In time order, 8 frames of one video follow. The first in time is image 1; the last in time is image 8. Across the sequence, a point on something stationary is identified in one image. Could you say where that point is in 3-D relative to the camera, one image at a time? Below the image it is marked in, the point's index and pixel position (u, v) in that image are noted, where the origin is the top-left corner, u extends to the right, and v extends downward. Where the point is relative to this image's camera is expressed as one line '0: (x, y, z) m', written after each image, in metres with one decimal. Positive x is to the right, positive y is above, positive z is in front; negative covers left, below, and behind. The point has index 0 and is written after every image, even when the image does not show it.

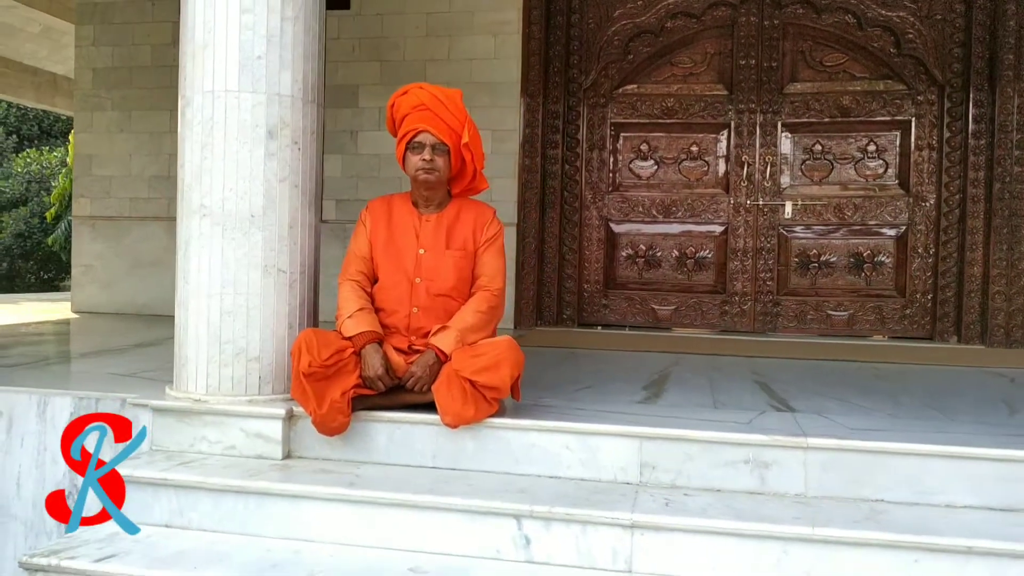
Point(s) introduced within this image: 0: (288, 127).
0: (-0.6, +0.4, +2.4) m
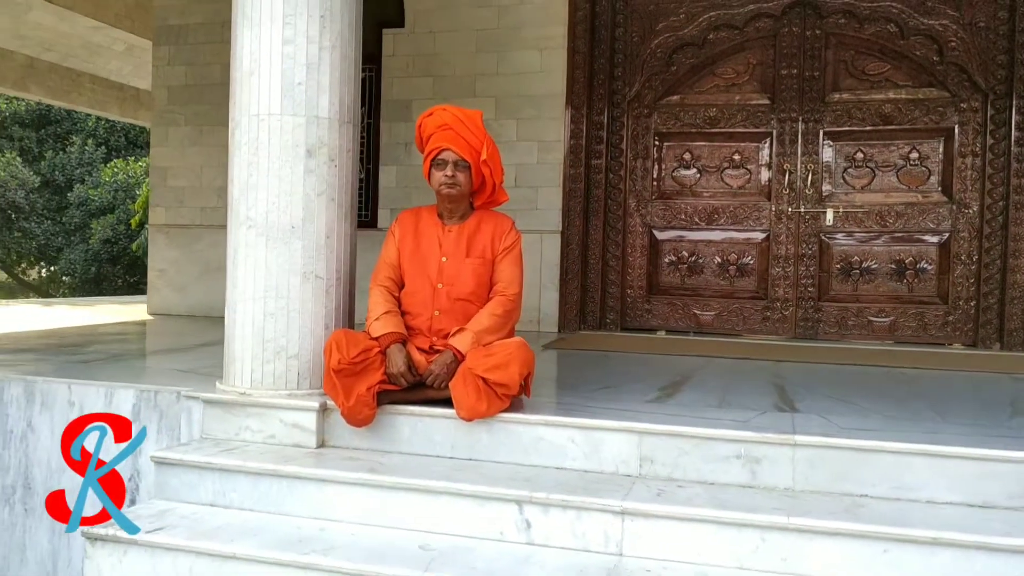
0: (-0.5, +0.4, +2.6) m
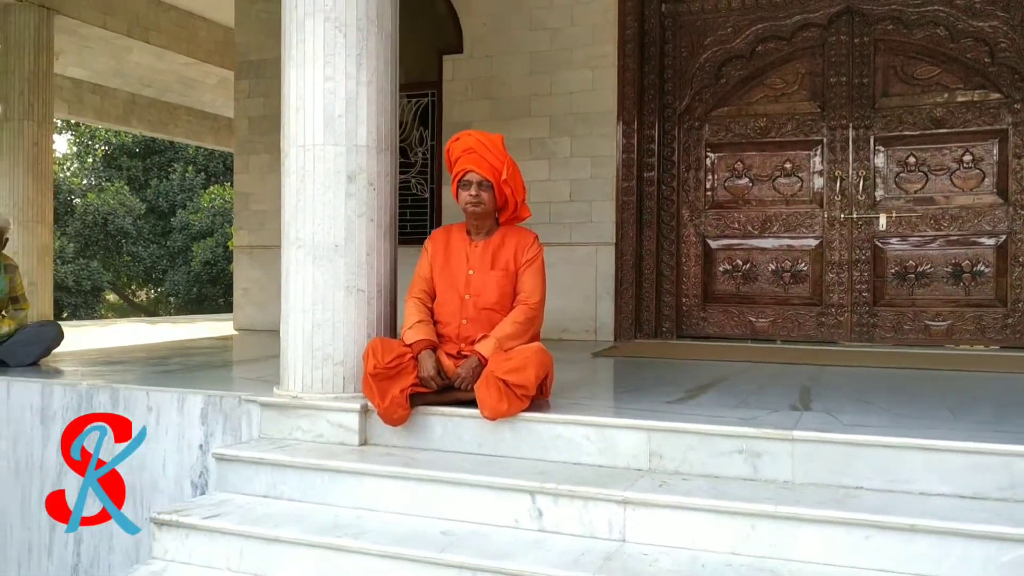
0: (-0.5, +0.4, +2.9) m
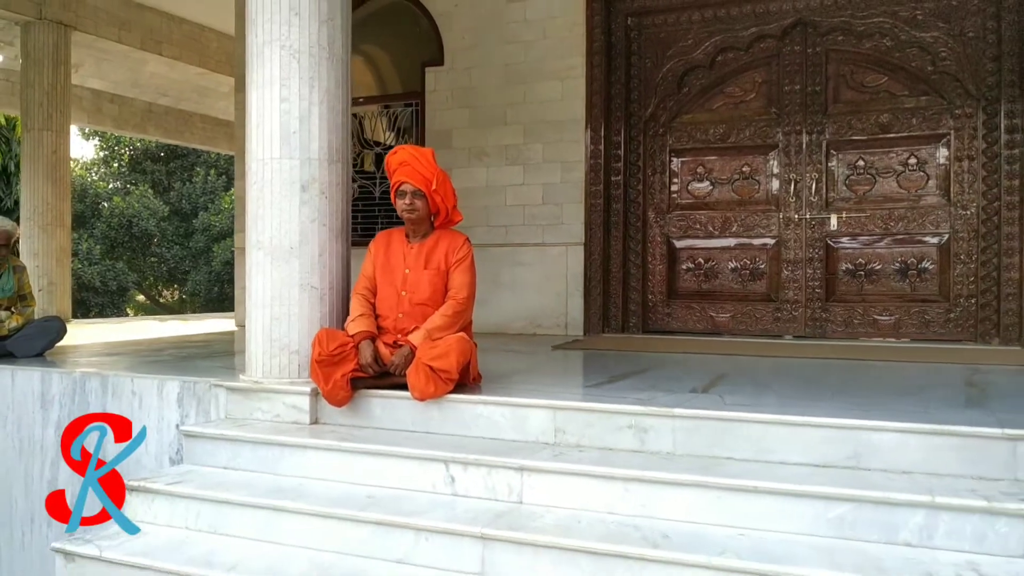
0: (-0.7, +0.4, +3.2) m
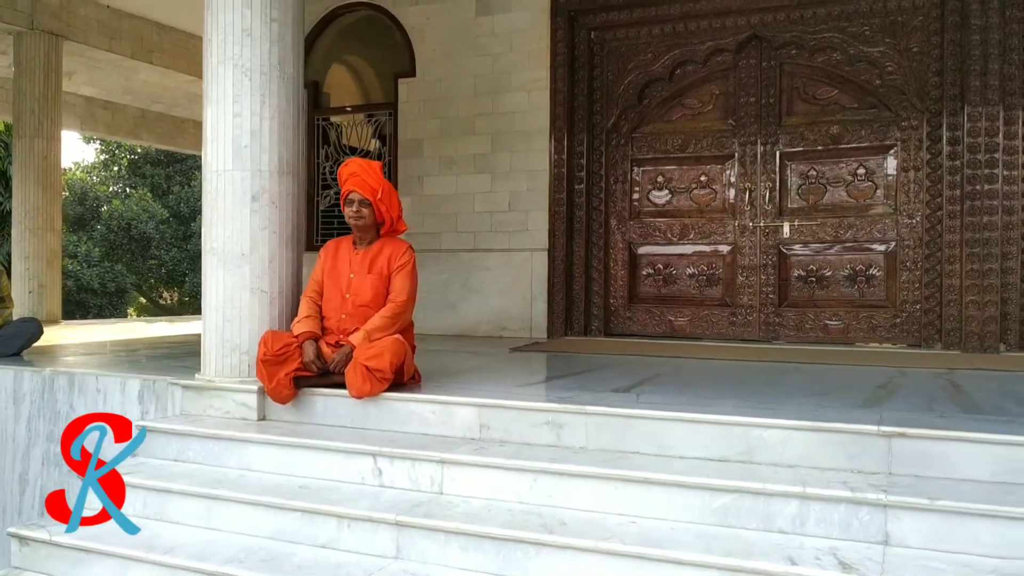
0: (-0.9, +0.4, +3.5) m
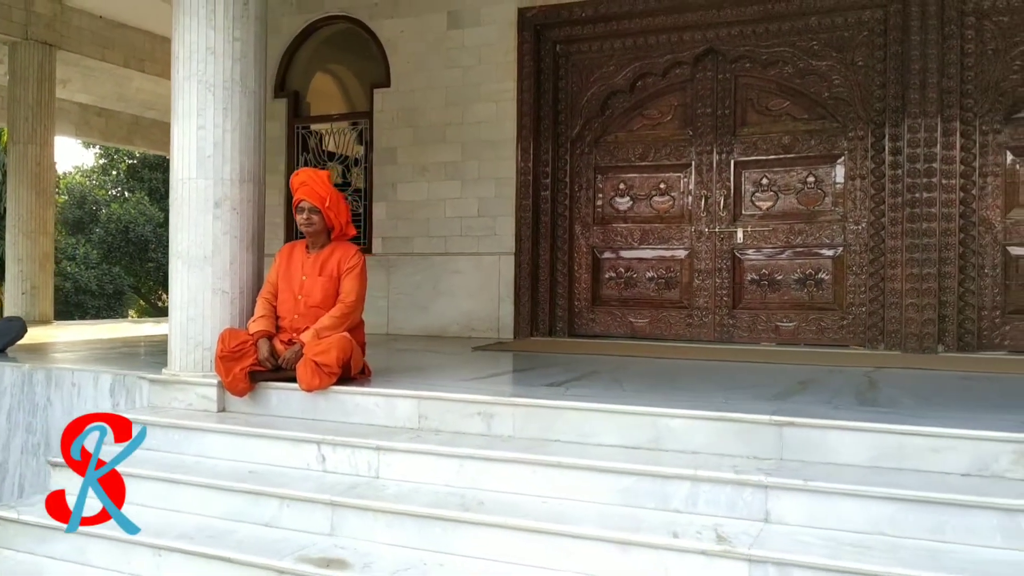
0: (-1.2, +0.4, +3.7) m
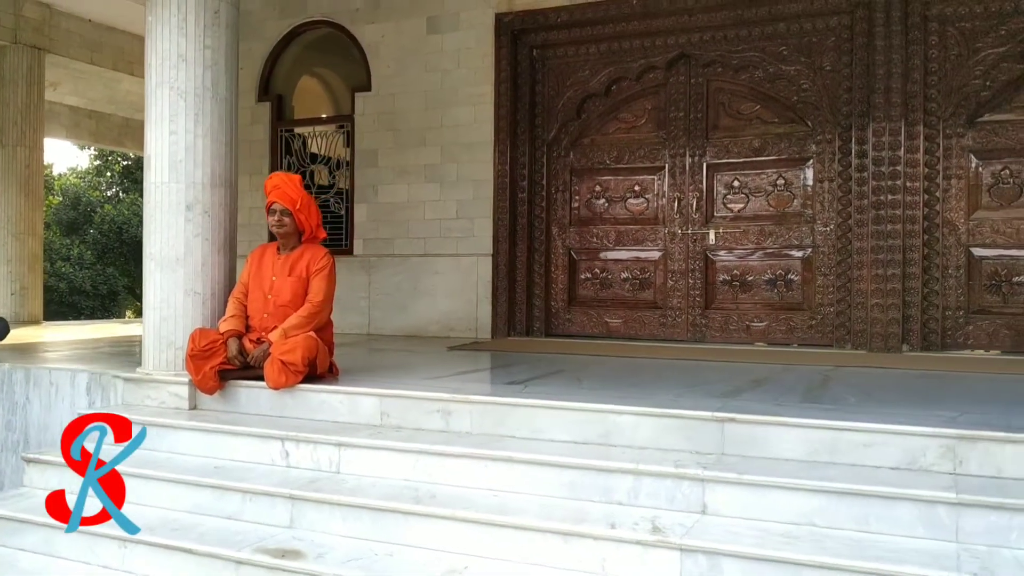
0: (-1.3, +0.4, +3.8) m
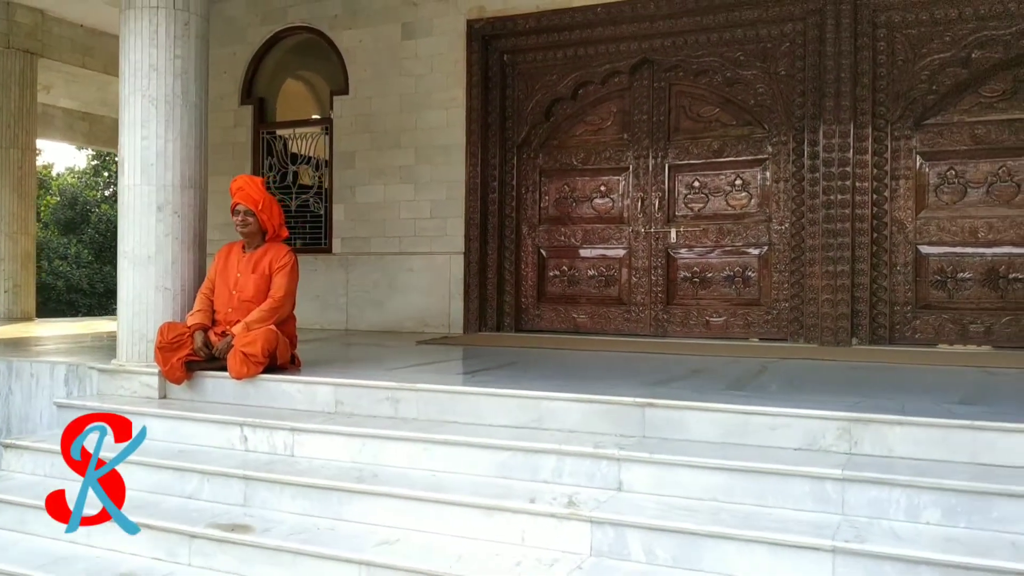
0: (-1.5, +0.4, +4.0) m
